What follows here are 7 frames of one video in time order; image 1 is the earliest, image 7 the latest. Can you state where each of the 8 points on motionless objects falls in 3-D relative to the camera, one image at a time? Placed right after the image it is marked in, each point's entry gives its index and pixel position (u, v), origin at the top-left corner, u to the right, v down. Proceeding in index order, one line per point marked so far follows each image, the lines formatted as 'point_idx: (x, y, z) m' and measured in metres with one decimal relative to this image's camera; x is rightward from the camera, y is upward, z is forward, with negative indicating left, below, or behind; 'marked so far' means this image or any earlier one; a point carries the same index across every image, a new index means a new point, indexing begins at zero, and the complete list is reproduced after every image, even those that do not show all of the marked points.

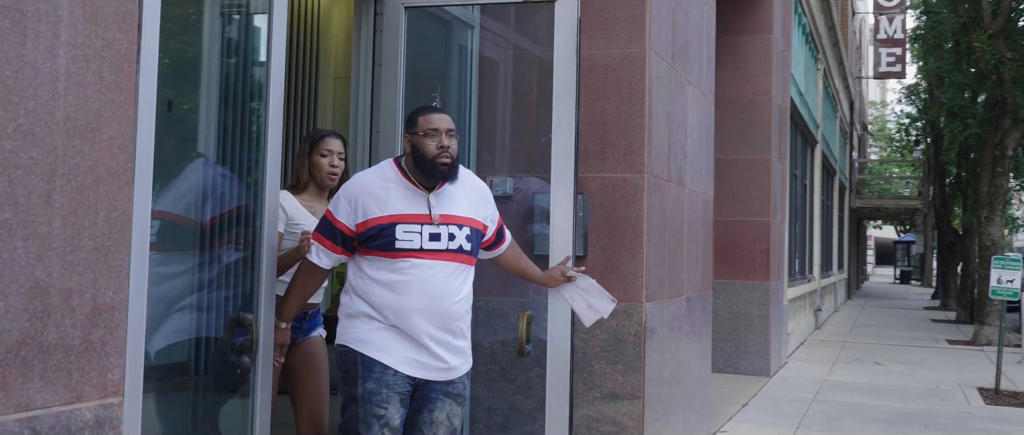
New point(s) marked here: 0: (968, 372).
0: (+7.6, -2.6, +15.9) m
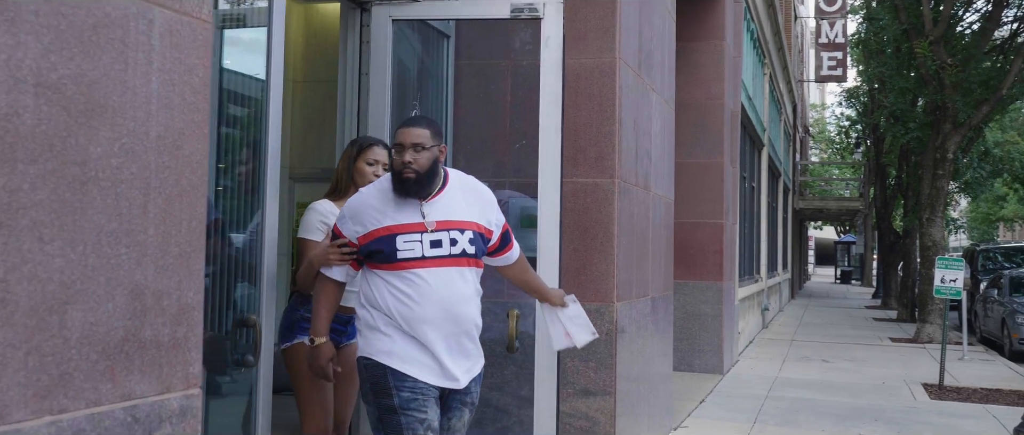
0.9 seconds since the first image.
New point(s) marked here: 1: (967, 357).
0: (+7.0, -2.7, +16.6) m
1: (+8.6, -2.7, +17.8) m
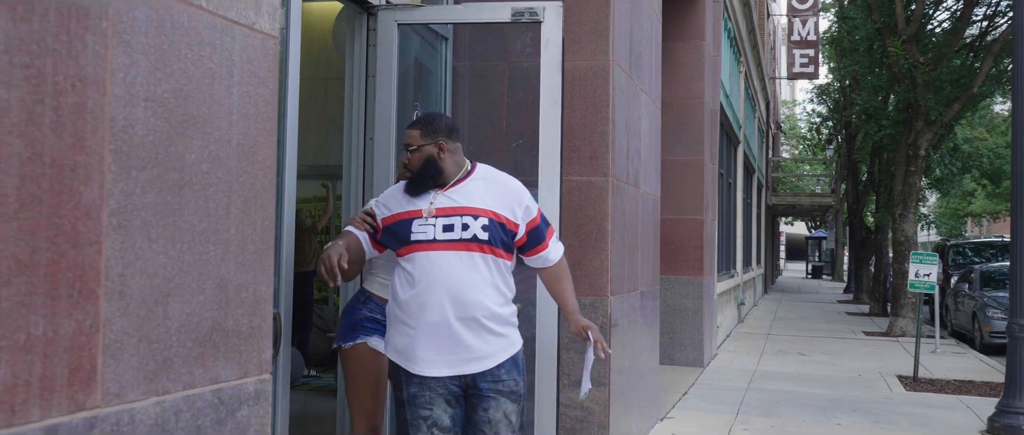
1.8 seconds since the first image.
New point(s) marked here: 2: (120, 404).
0: (+6.7, -2.6, +17.1) m
1: (+8.3, -2.6, +18.3) m
2: (-1.0, -0.5, +2.3) m
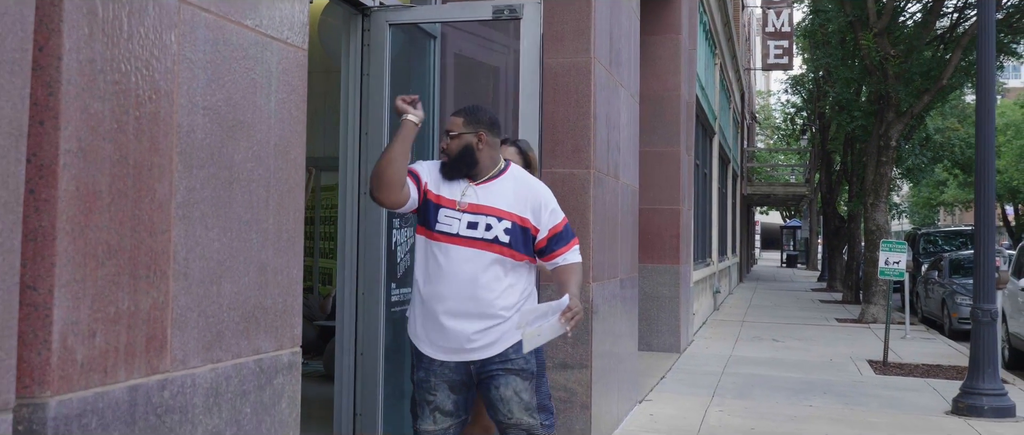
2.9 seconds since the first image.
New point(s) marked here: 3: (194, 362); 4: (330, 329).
0: (+6.4, -2.4, +17.7) m
1: (+7.9, -2.4, +19.0) m
2: (-0.9, -0.4, +2.7) m
3: (-0.9, -0.4, +2.8) m
4: (-1.7, -1.0, +8.7) m
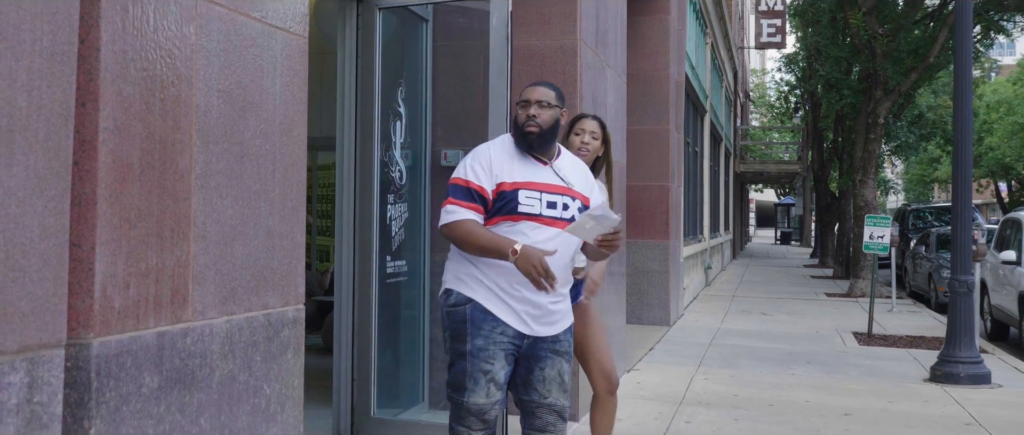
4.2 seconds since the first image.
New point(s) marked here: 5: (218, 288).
0: (+6.3, -1.9, +18.1) m
1: (+7.8, -1.9, +19.4) m
2: (-1.0, -0.3, +3.1) m
3: (-1.0, -0.3, +3.2) m
4: (-1.8, -0.8, +9.1) m
5: (-1.0, -0.2, +3.2) m
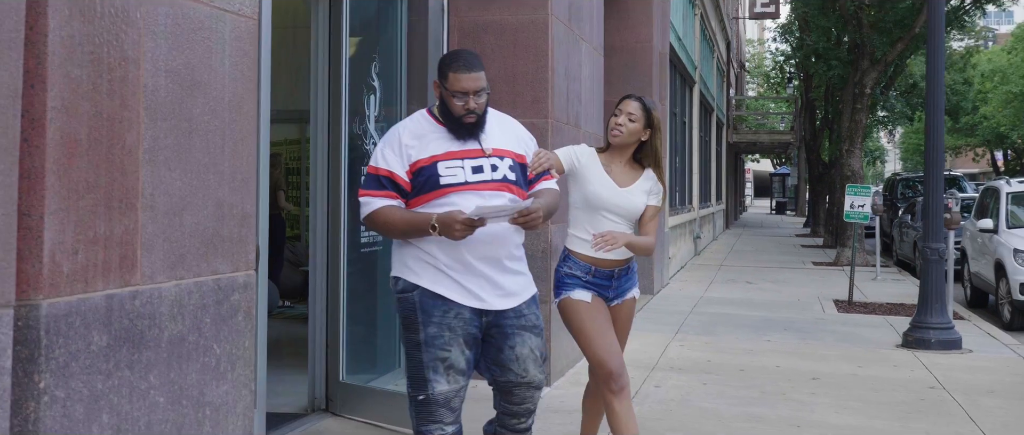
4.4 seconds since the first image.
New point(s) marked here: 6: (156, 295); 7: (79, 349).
0: (+6.0, -1.3, +18.5) m
1: (+7.5, -1.2, +19.8) m
2: (-1.3, -0.2, +3.4) m
3: (-1.3, -0.2, +3.4) m
4: (-2.0, -0.5, +9.4) m
5: (-1.2, -0.1, +3.4) m
6: (-1.3, -0.3, +3.4) m
7: (-1.4, -0.4, +3.0) m
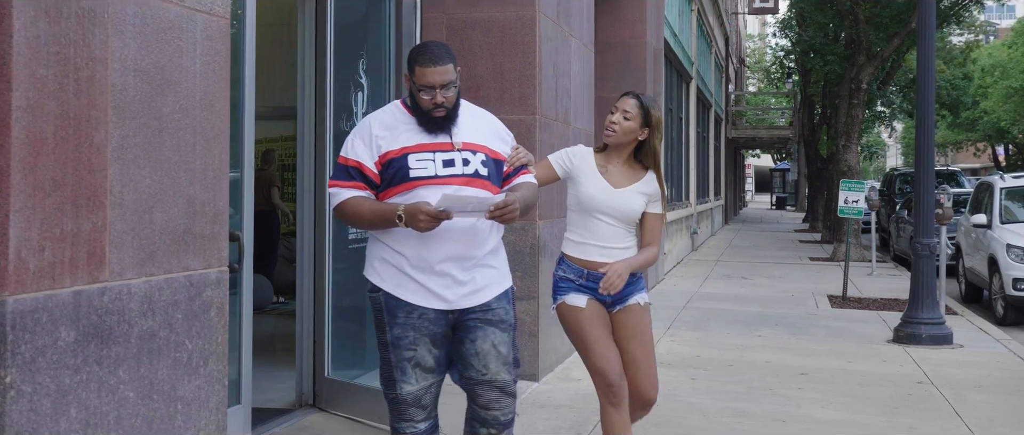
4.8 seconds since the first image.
0: (+5.9, -1.3, +18.5) m
1: (+7.4, -1.1, +19.8) m
2: (-1.4, -0.2, +3.4) m
3: (-1.4, -0.2, +3.5) m
4: (-2.2, -0.5, +9.4) m
5: (-1.4, -0.1, +3.5) m
6: (-1.4, -0.3, +3.4) m
7: (-1.5, -0.4, +3.1) m
